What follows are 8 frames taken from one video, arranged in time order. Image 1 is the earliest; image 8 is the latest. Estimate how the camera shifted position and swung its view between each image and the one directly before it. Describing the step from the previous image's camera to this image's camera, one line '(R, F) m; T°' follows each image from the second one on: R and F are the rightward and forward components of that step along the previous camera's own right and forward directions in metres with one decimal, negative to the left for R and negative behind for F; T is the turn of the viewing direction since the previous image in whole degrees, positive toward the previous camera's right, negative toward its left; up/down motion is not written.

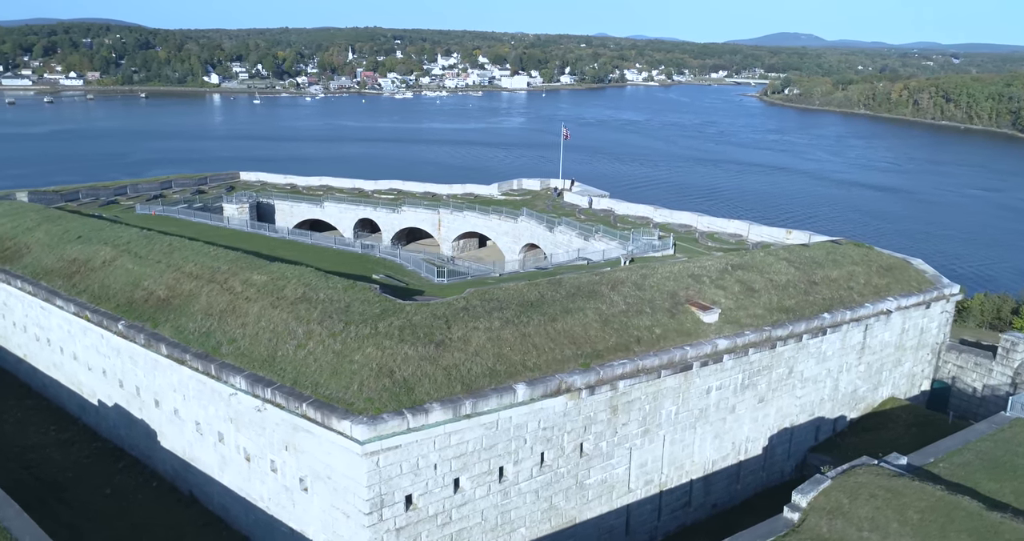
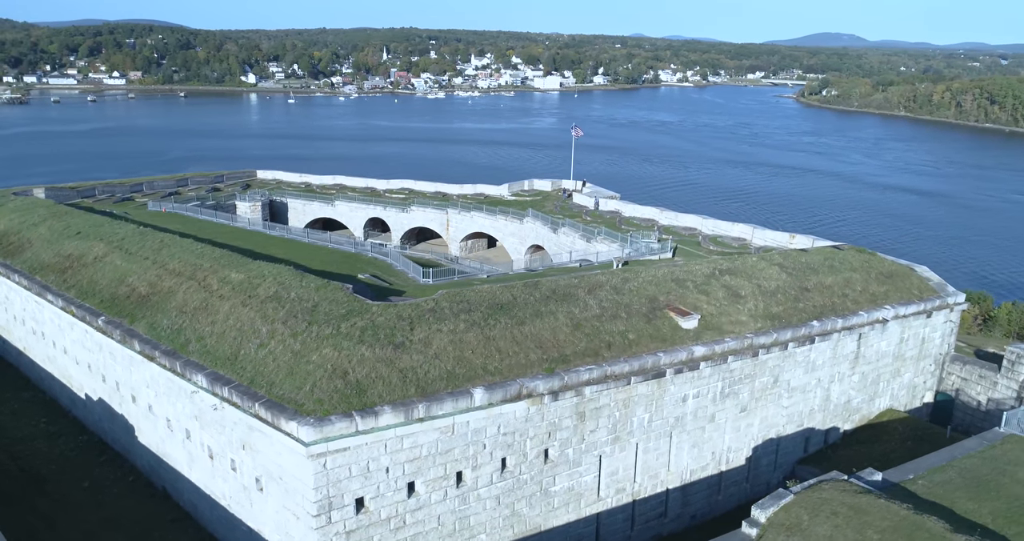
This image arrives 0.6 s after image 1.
(+1.1, +0.2) m; -3°
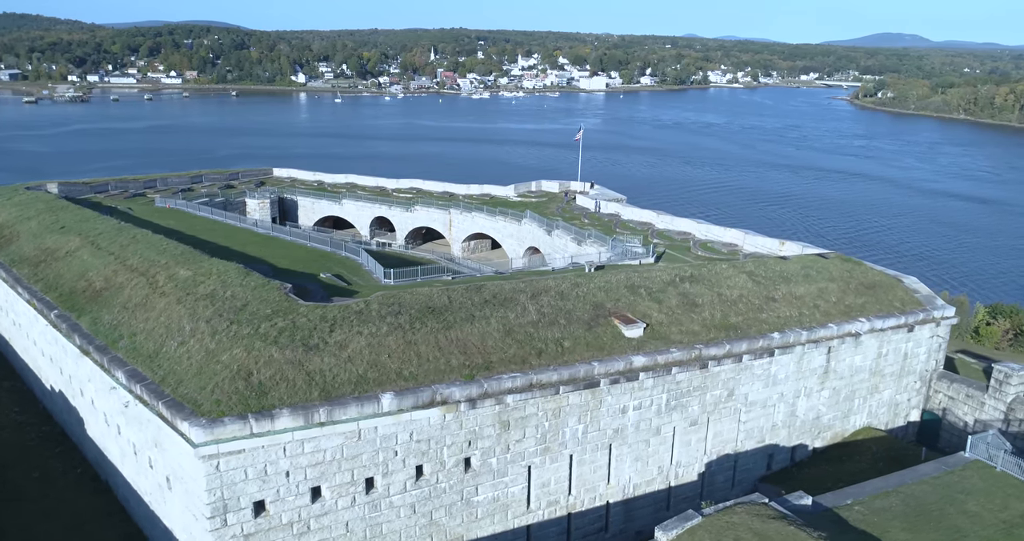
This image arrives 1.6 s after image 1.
(+1.9, +0.4) m; -4°
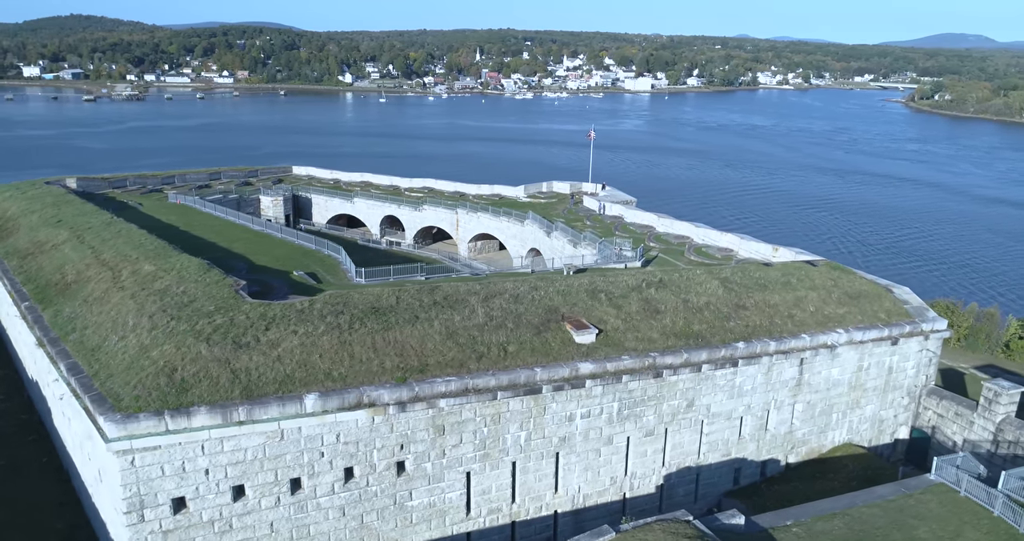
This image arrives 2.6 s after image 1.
(+1.6, +0.3) m; -4°
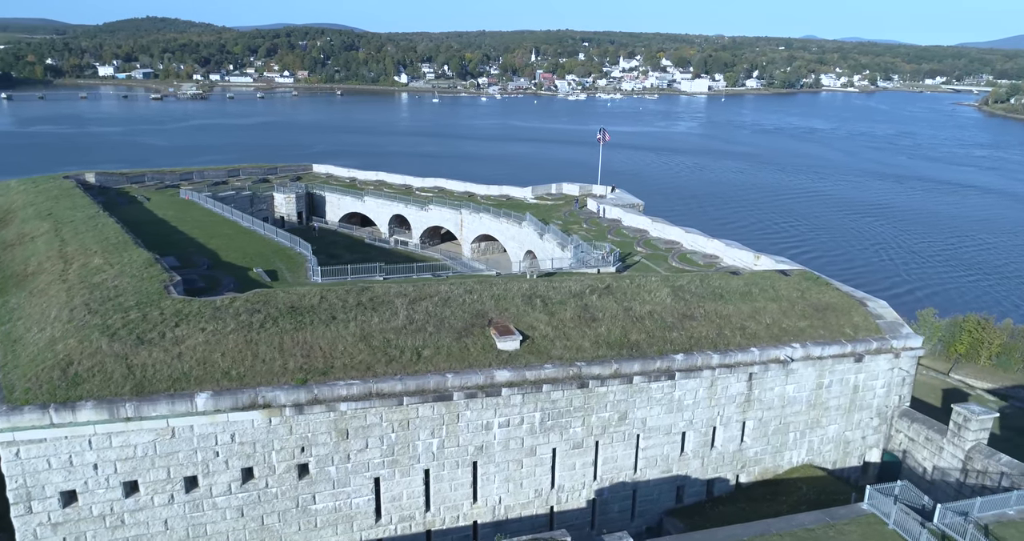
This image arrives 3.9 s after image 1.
(+2.2, +0.4) m; -4°
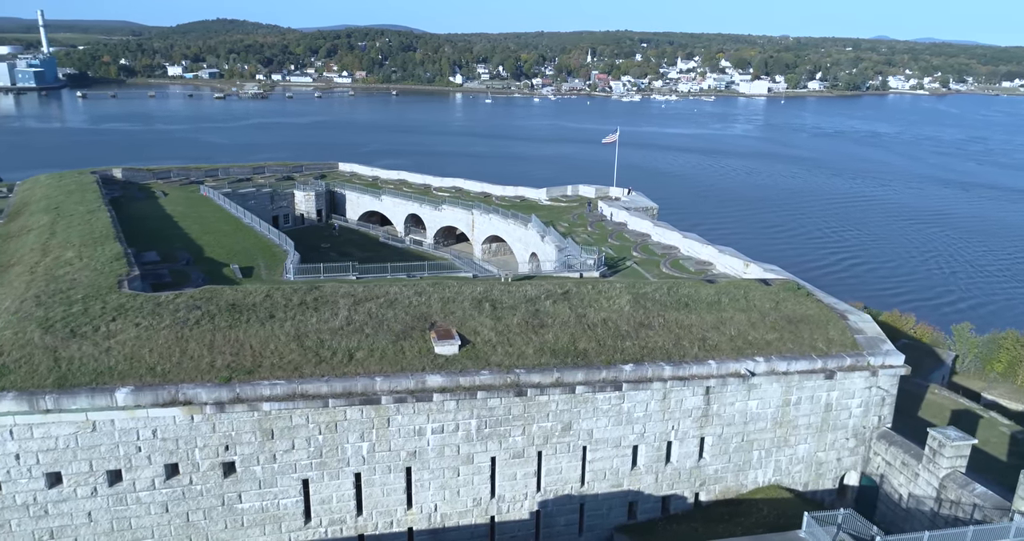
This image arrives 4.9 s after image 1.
(+1.9, +0.4) m; -4°
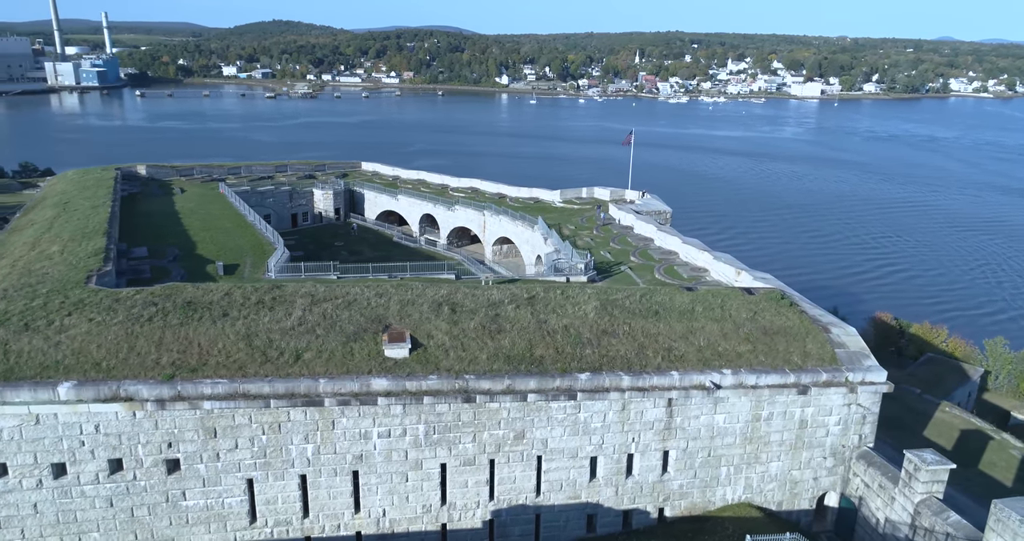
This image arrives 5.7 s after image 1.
(+1.5, +0.3) m; -4°
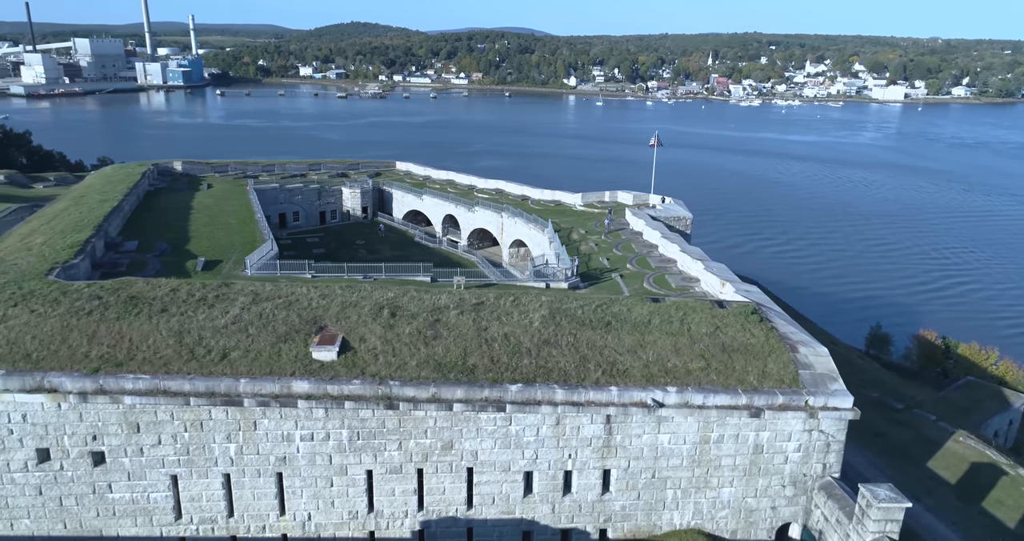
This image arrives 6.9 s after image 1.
(+2.1, +0.5) m; -5°
